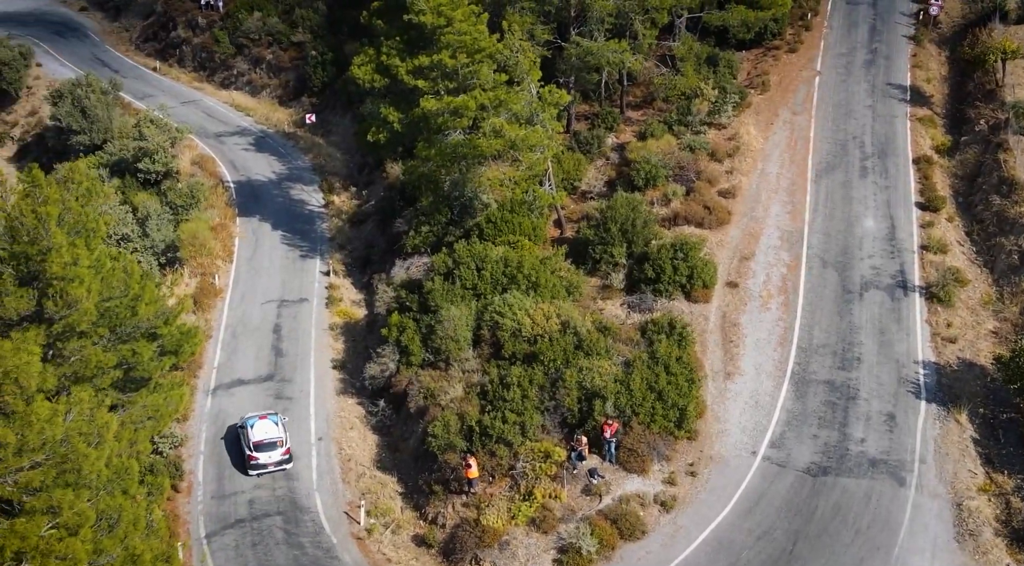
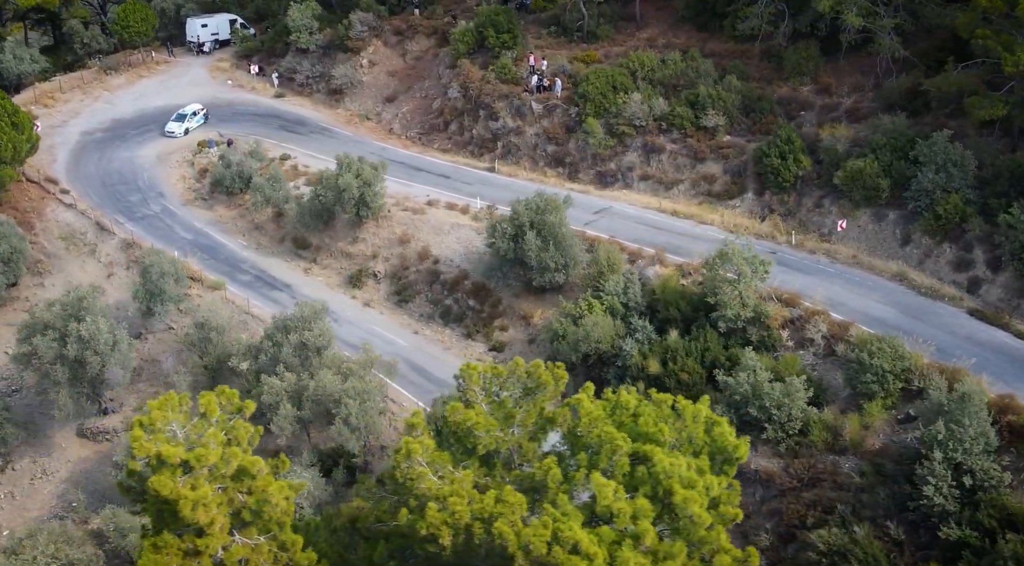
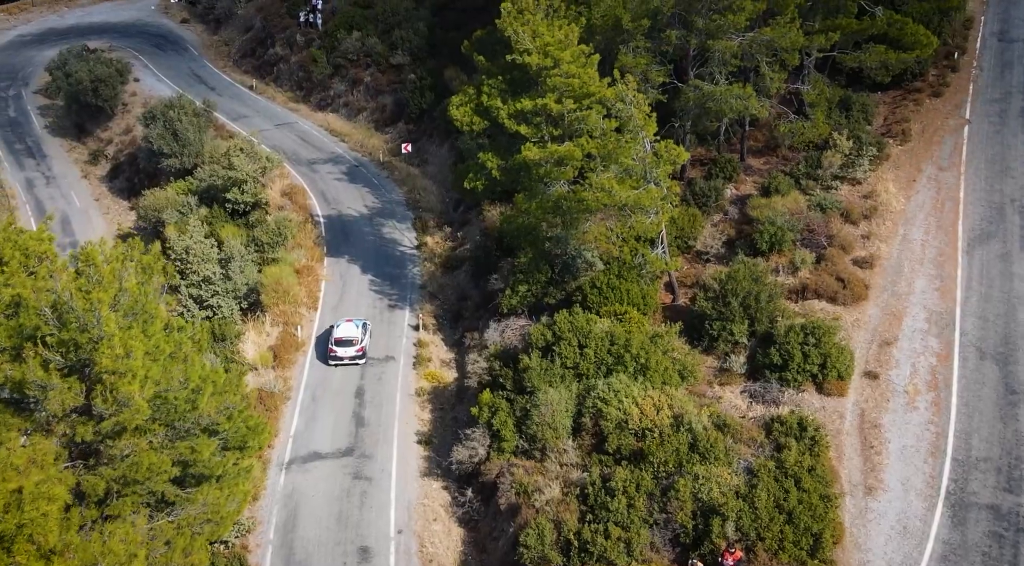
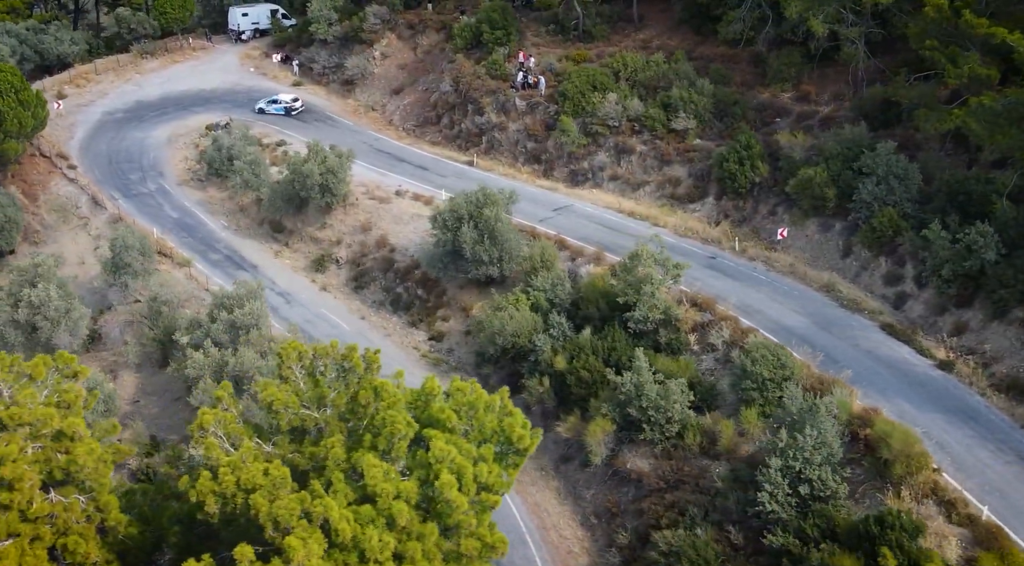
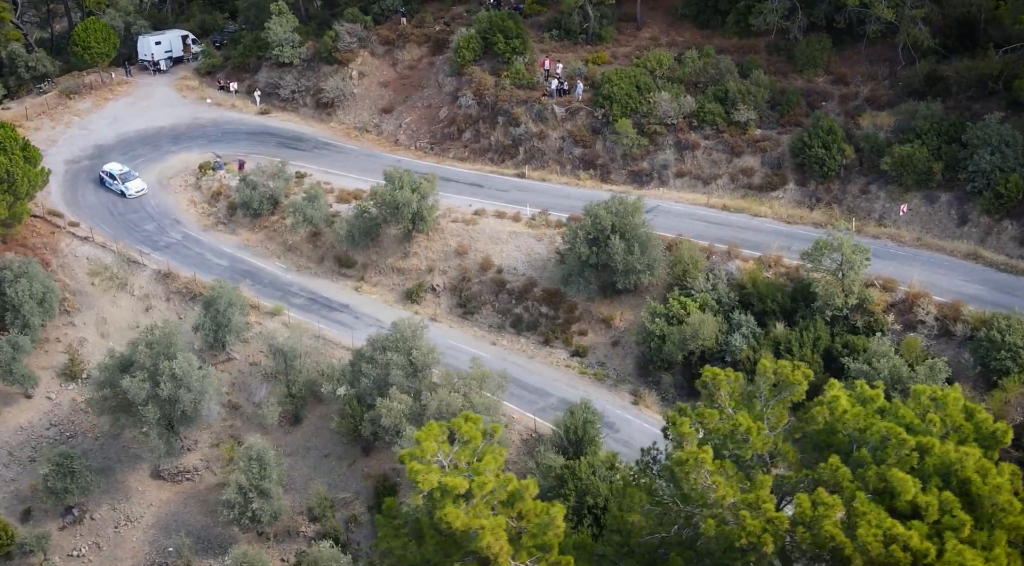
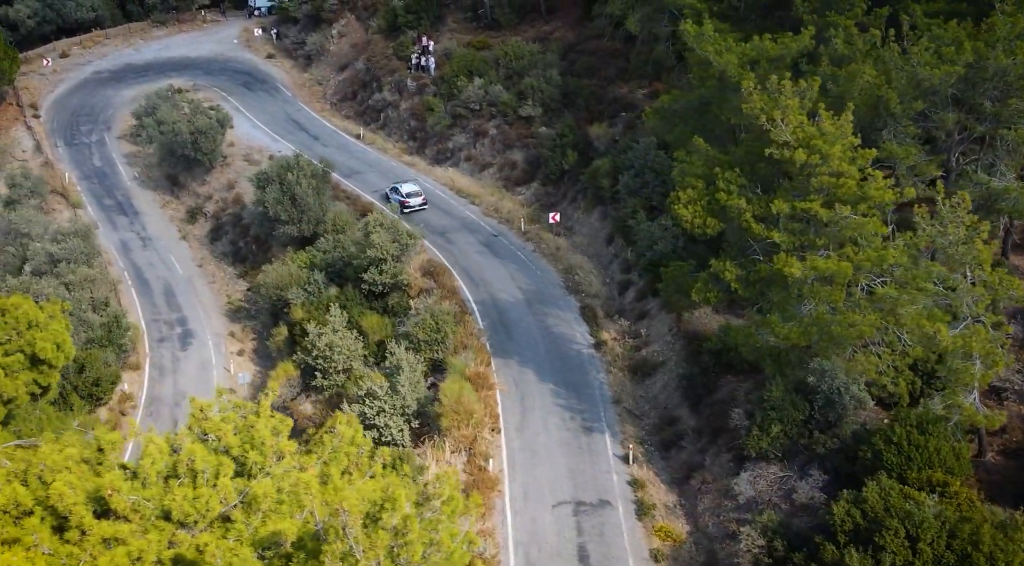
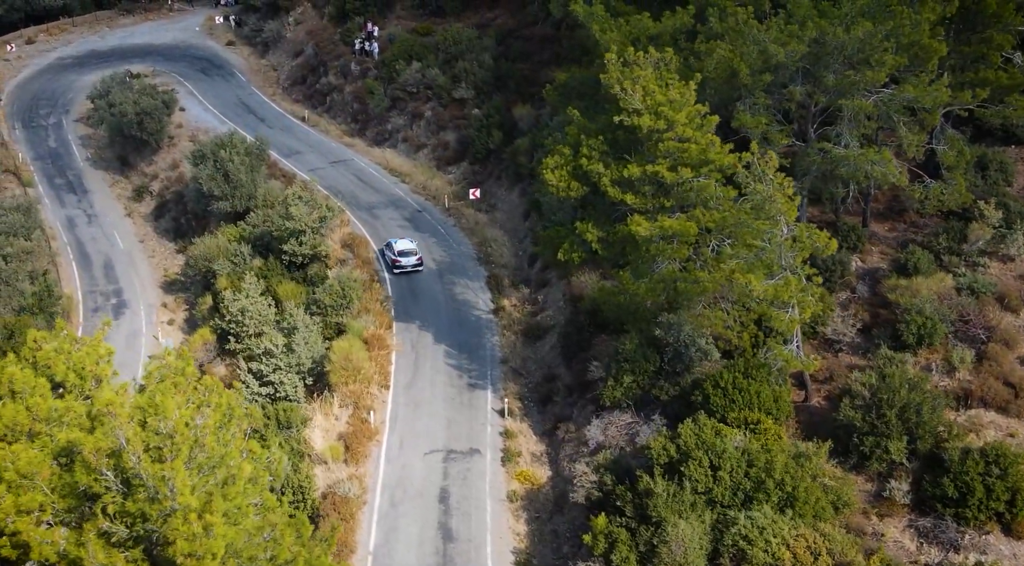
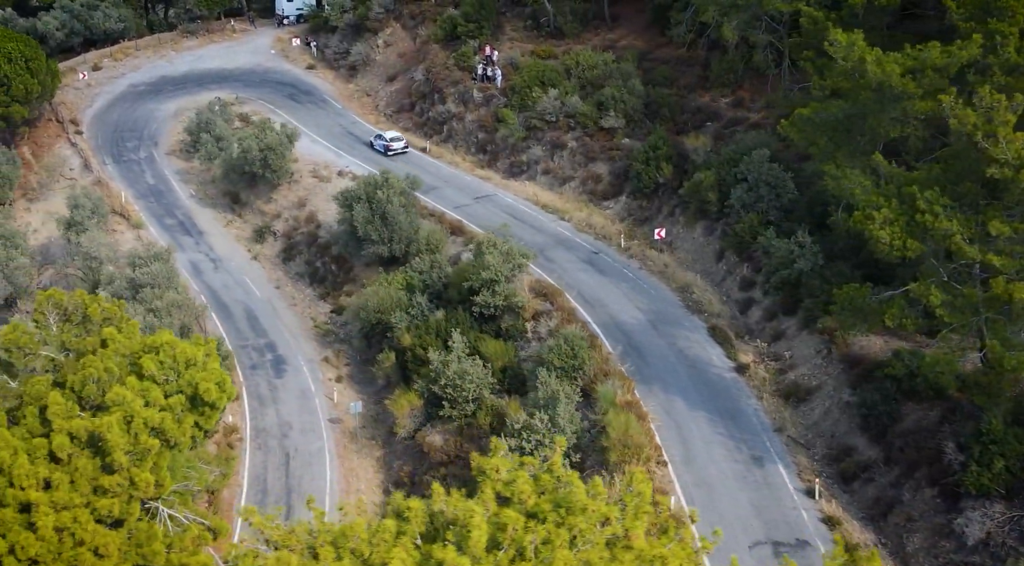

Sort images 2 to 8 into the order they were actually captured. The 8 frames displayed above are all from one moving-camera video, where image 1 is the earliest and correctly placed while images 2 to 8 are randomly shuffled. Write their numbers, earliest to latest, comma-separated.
3, 7, 6, 8, 4, 2, 5
